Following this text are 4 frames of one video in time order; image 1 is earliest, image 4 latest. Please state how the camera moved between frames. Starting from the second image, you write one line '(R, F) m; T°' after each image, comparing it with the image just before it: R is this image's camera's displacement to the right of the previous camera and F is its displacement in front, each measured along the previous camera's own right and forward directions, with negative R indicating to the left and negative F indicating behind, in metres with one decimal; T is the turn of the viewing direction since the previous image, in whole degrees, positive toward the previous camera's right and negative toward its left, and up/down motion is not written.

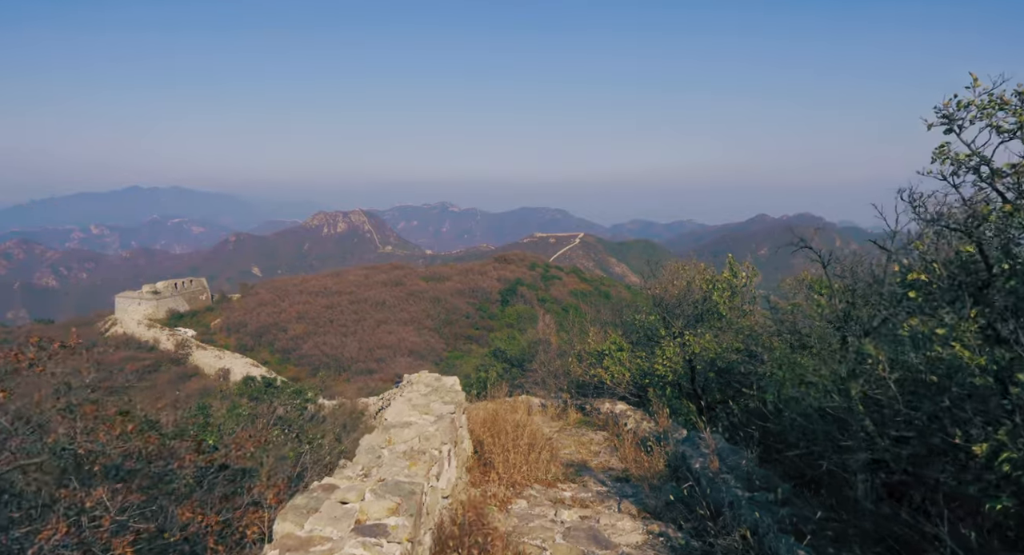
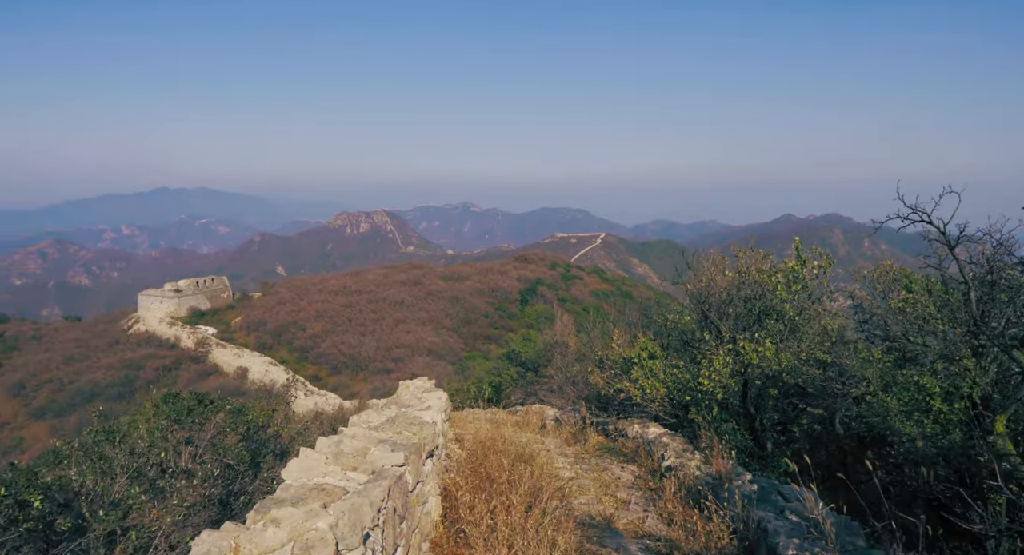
(+0.2, +1.8) m; -2°
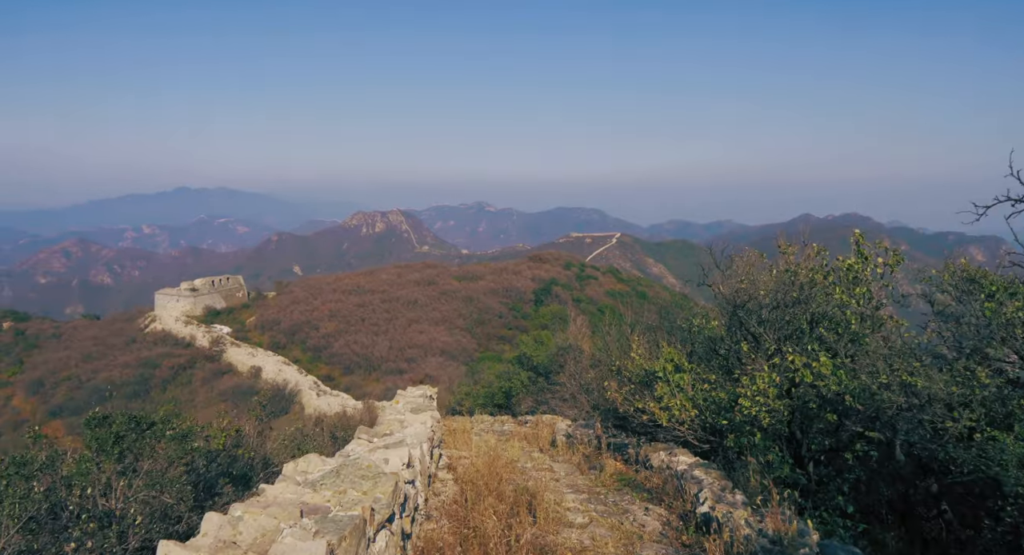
(+0.1, +1.1) m; -1°
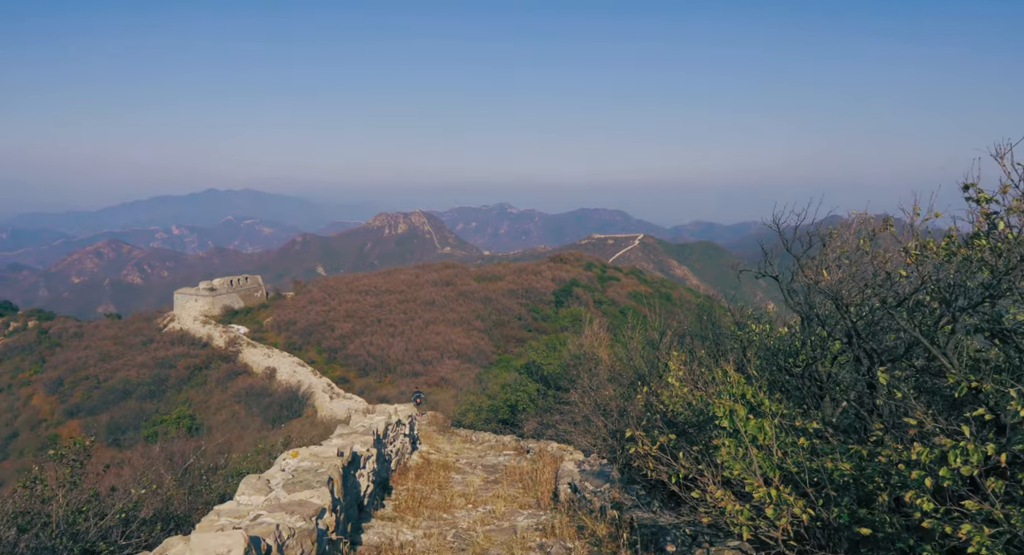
(+0.4, +2.8) m; -2°
